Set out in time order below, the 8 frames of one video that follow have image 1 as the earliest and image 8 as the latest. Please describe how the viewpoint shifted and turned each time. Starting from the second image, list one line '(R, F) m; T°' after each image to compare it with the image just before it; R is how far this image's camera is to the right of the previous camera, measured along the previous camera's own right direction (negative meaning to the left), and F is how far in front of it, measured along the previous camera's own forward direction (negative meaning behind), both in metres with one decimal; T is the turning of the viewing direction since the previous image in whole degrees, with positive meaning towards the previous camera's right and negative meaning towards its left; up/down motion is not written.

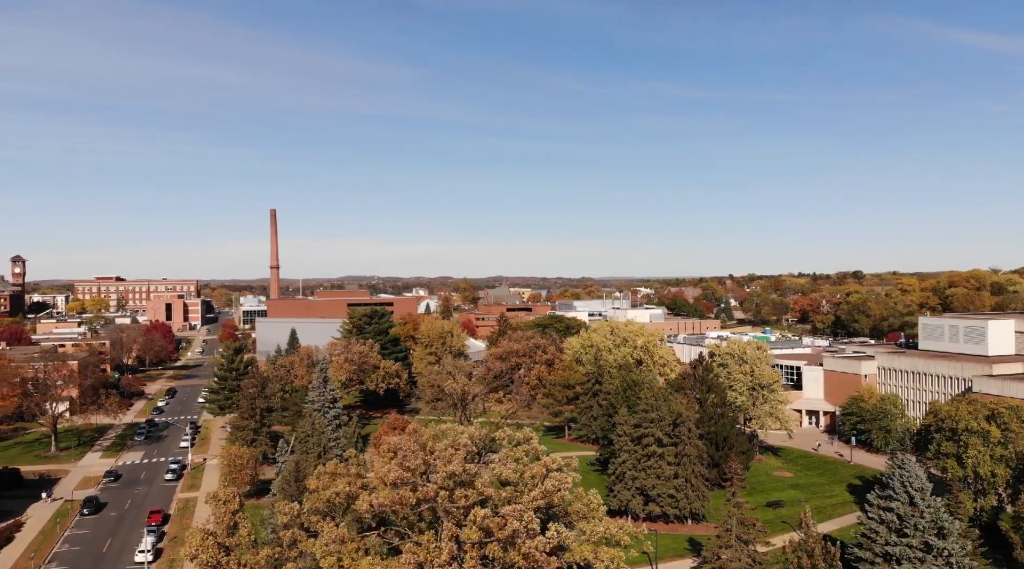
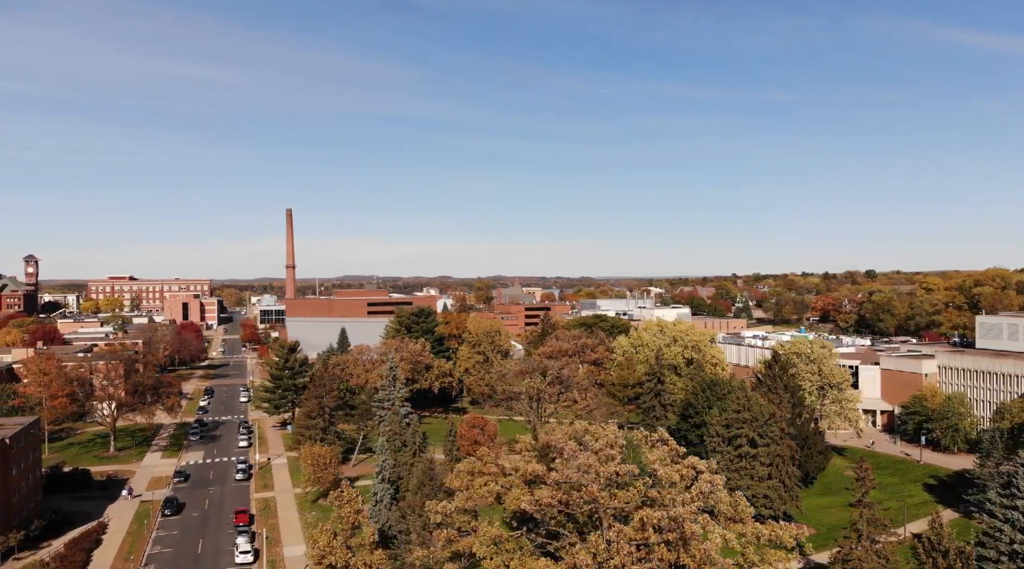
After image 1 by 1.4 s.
(-5.0, +0.4) m; 0°
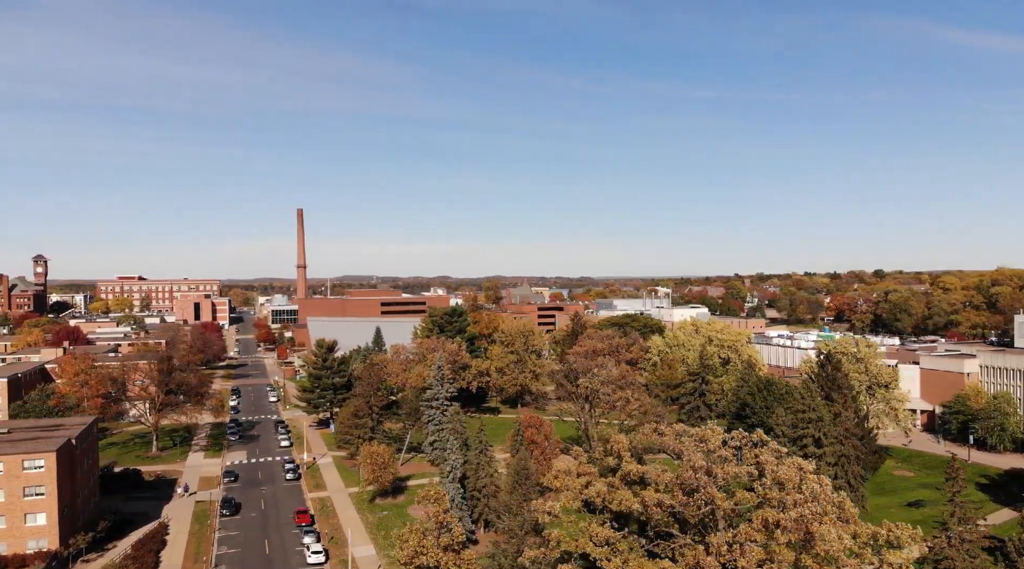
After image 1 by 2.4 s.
(-3.5, +0.2) m; 0°
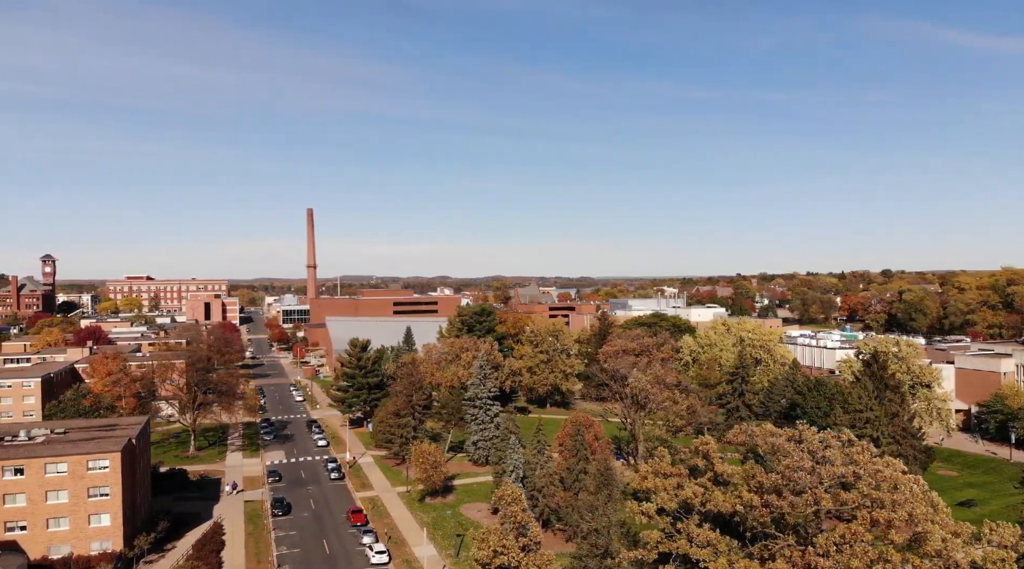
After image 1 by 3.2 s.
(-3.0, +0.2) m; 0°
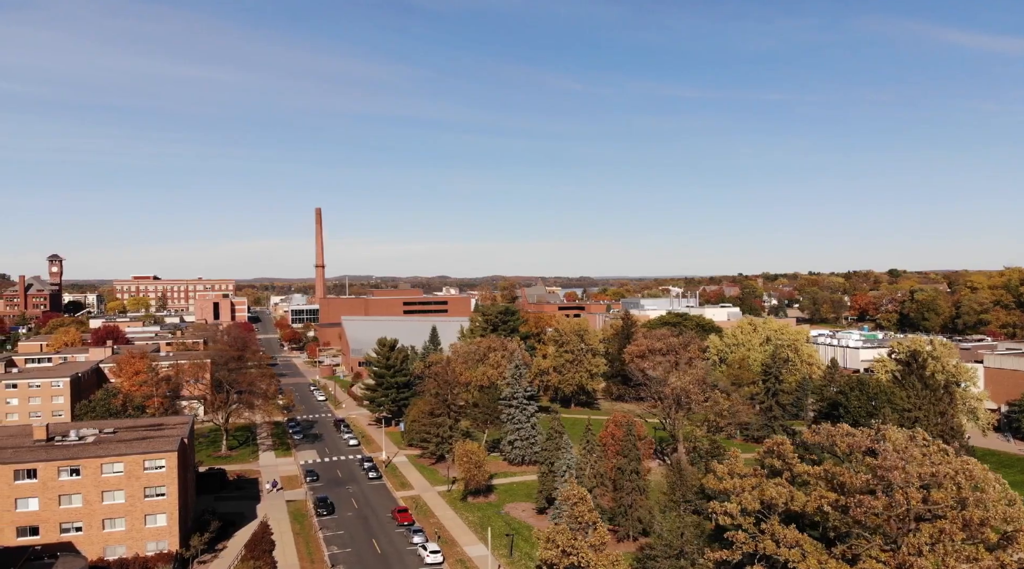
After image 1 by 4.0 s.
(-2.6, +0.2) m; 0°
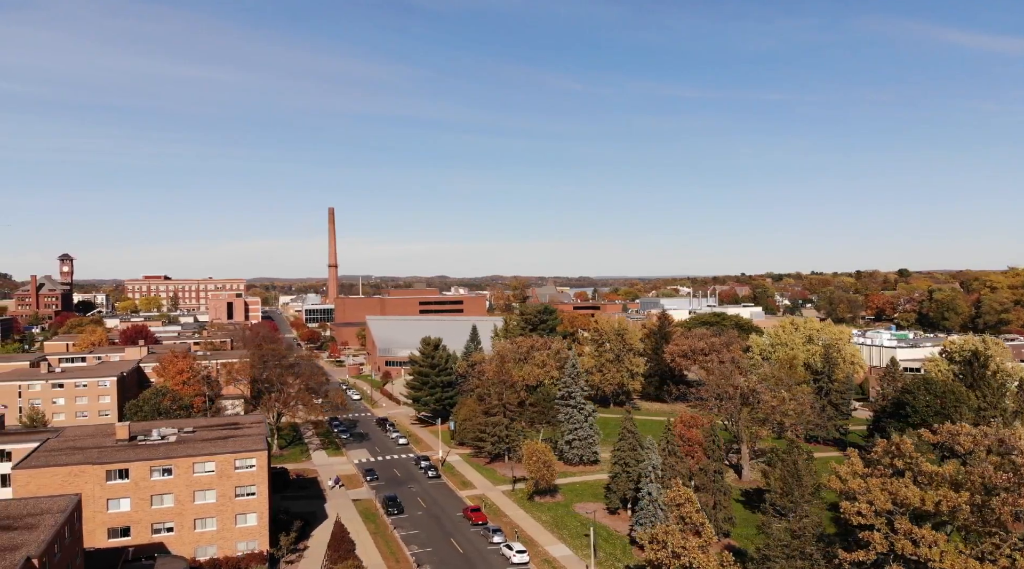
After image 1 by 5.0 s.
(-4.0, +0.2) m; 0°
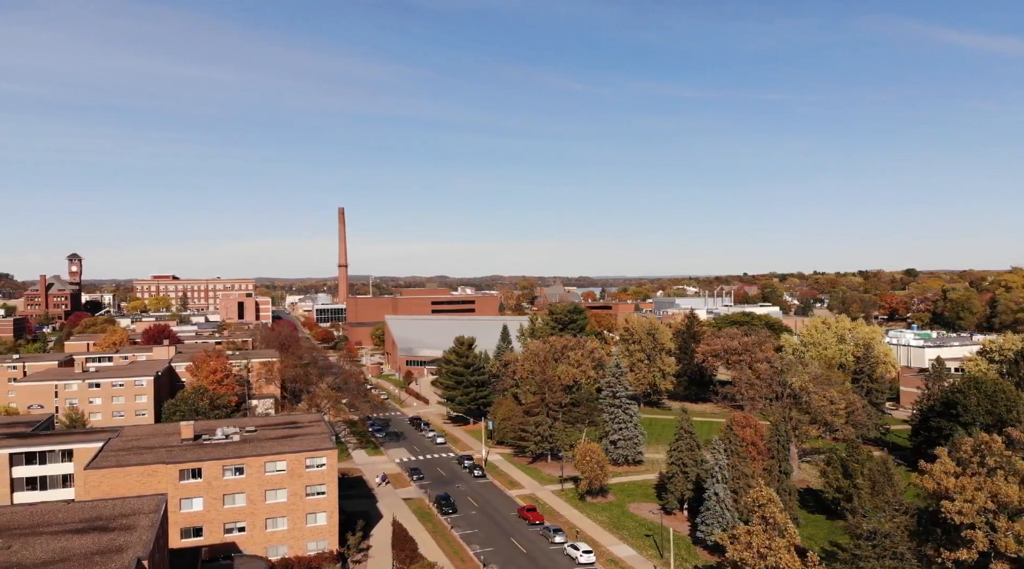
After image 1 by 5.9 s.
(-3.1, +0.1) m; 0°
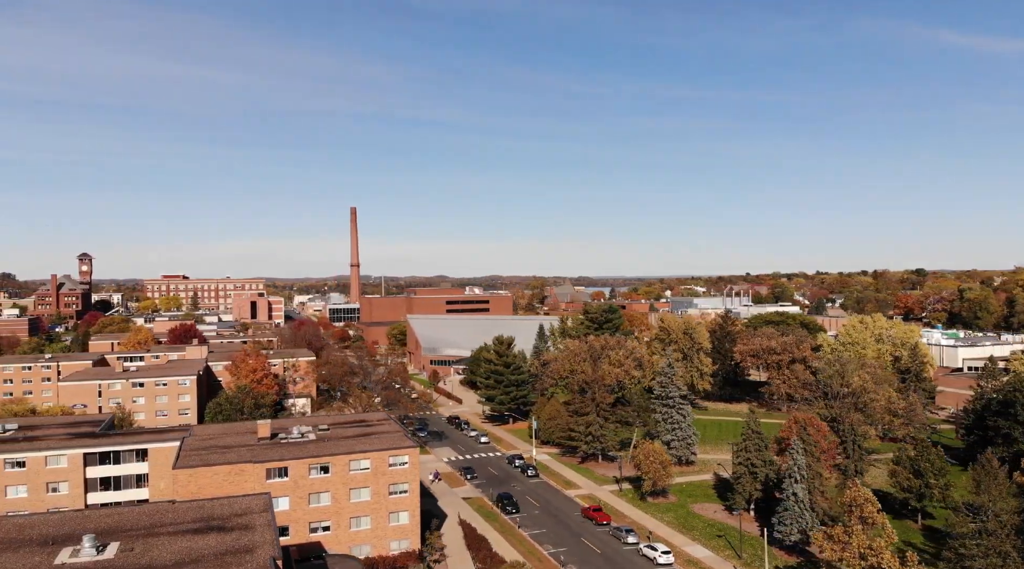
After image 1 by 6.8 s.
(-3.6, +0.1) m; 0°
